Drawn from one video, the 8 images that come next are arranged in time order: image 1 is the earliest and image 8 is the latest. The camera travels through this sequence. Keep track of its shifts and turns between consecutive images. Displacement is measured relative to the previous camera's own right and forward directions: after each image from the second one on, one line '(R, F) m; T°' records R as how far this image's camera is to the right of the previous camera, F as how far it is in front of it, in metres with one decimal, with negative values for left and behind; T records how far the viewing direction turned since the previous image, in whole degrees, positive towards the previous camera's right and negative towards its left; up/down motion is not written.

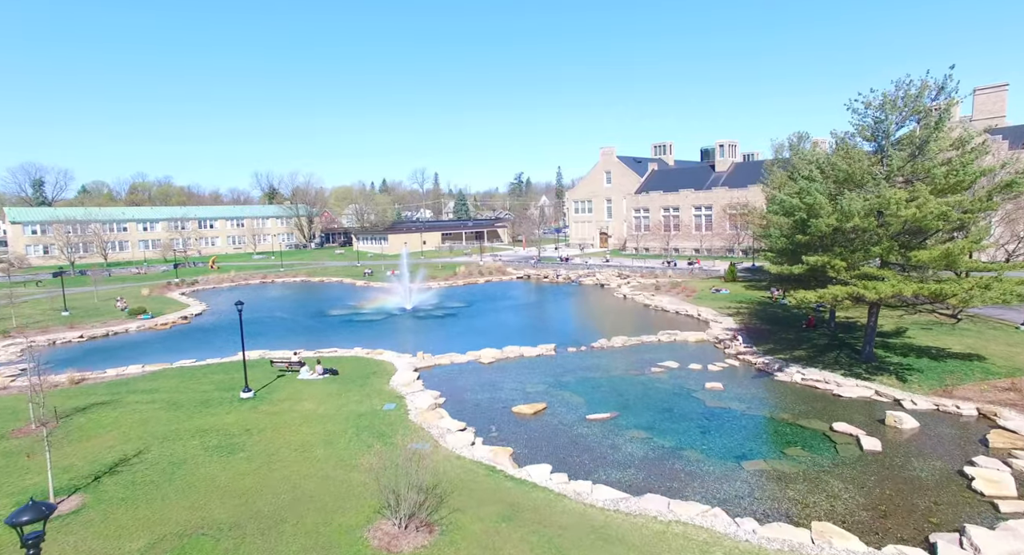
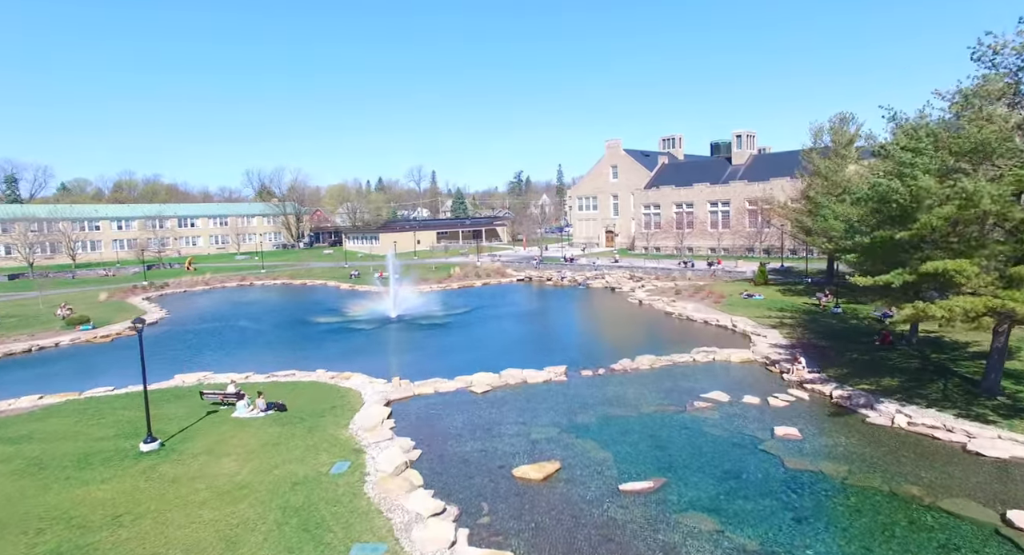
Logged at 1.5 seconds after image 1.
(0.0, +6.1) m; 0°
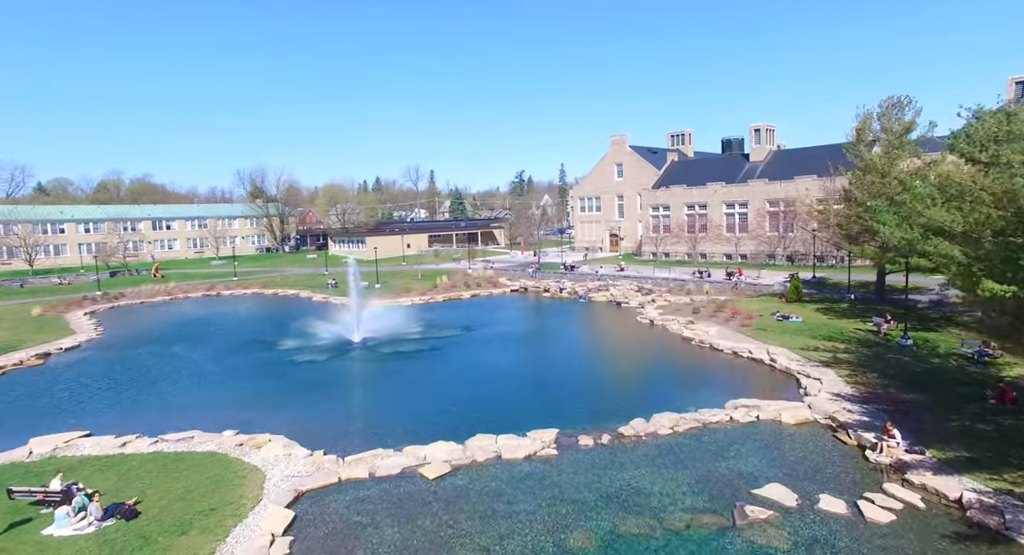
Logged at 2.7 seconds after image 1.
(+0.9, +6.8) m; 0°
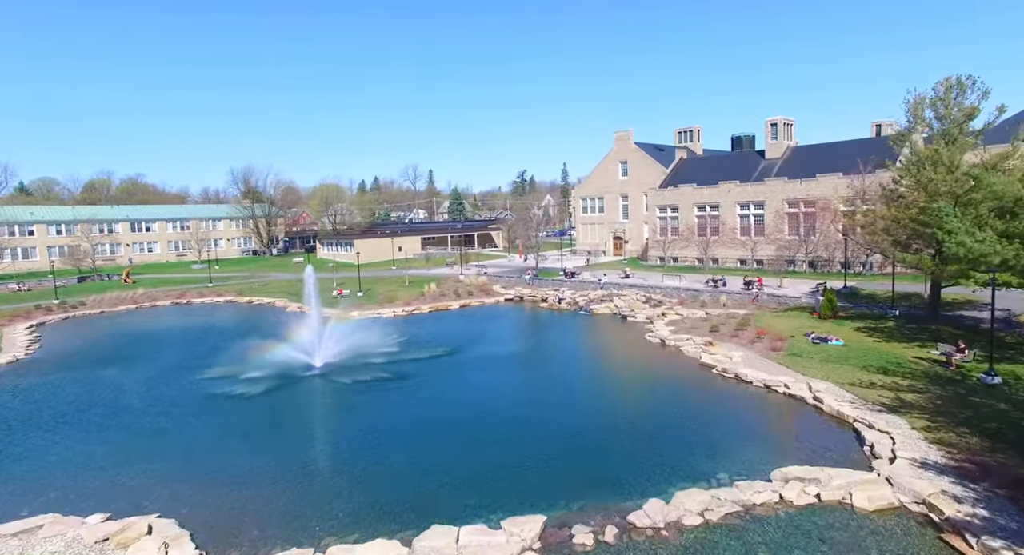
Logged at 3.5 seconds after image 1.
(+0.7, +5.1) m; 0°
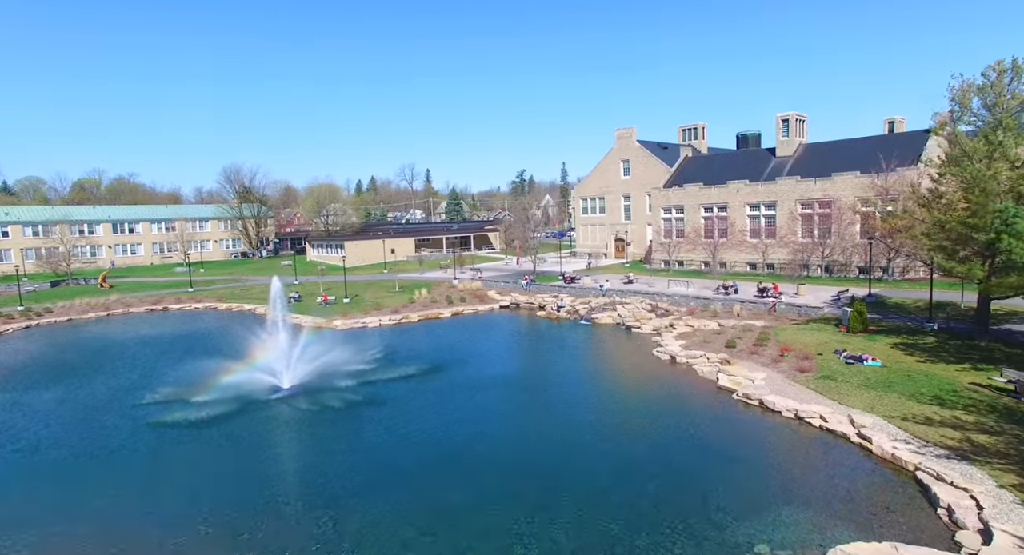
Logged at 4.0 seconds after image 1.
(+0.3, +3.4) m; 0°
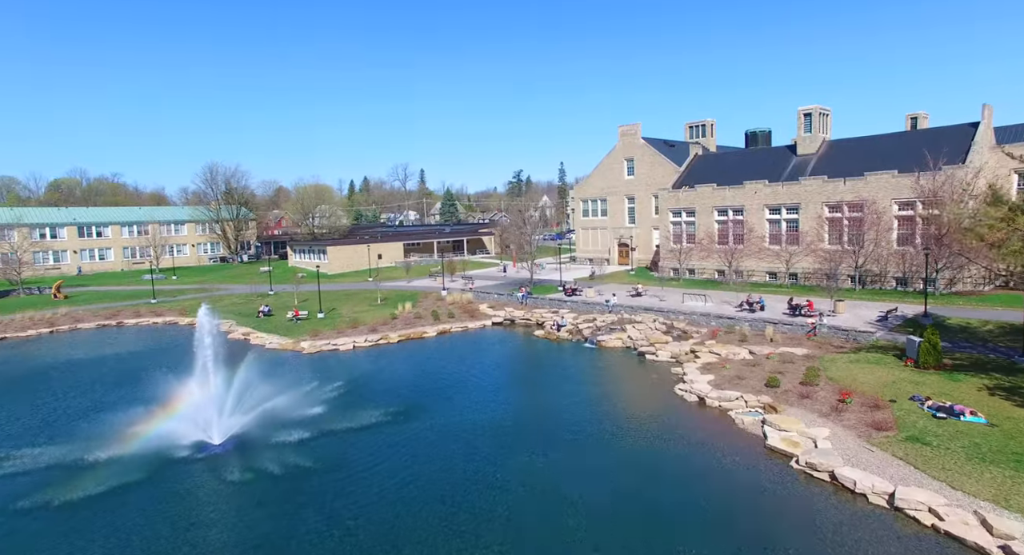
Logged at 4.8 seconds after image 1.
(+0.2, +5.6) m; 0°
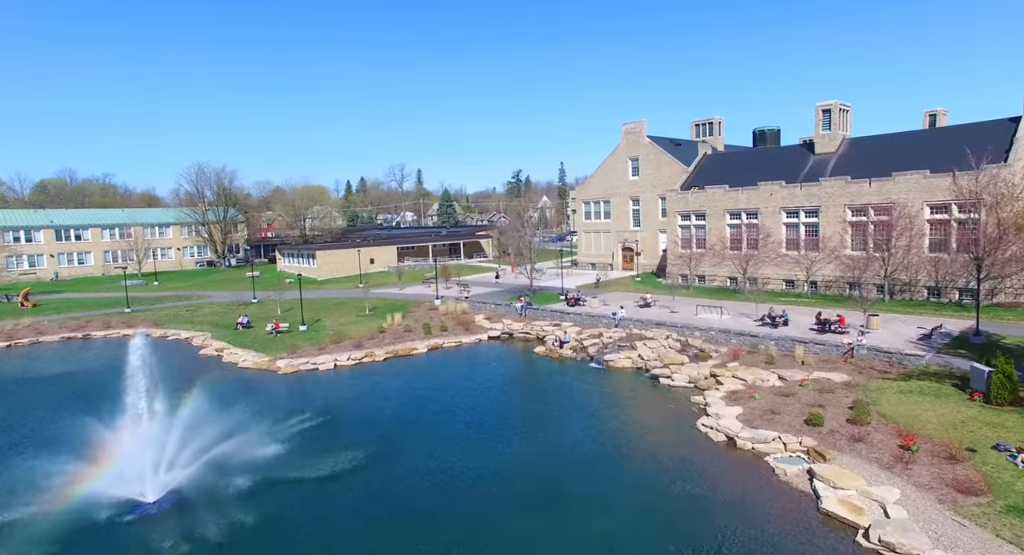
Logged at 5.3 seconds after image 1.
(+0.1, +3.6) m; 0°
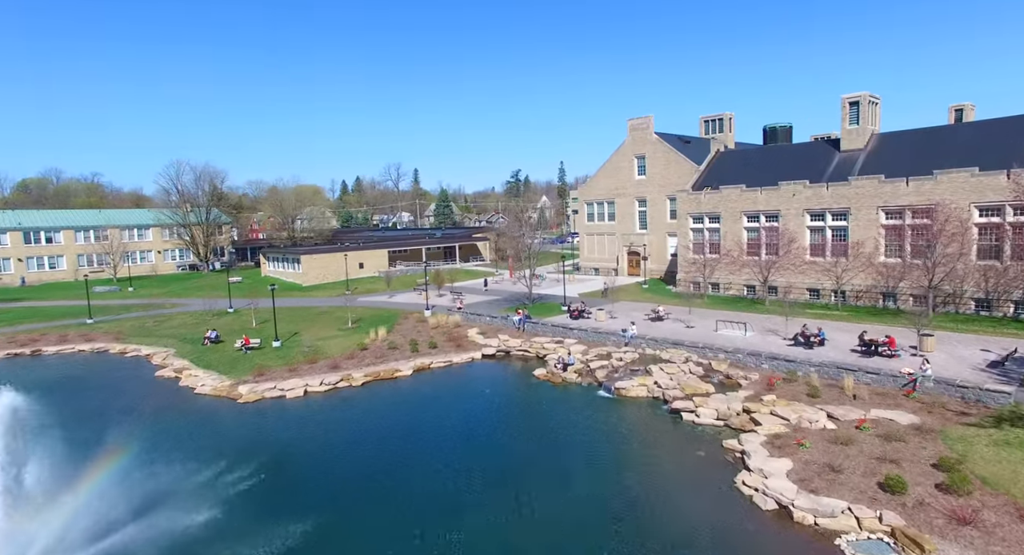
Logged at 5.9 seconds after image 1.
(+0.1, +4.4) m; 0°
